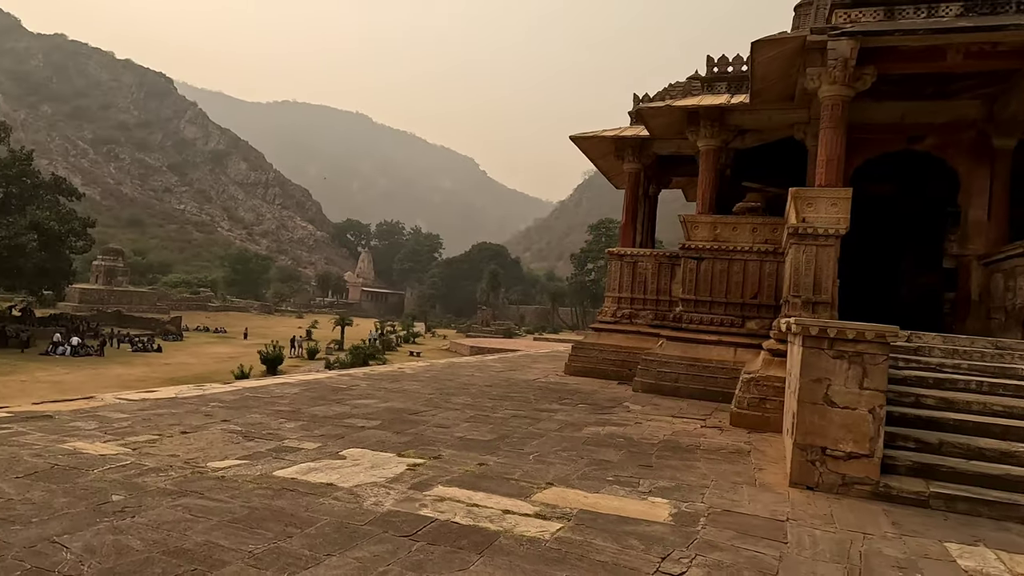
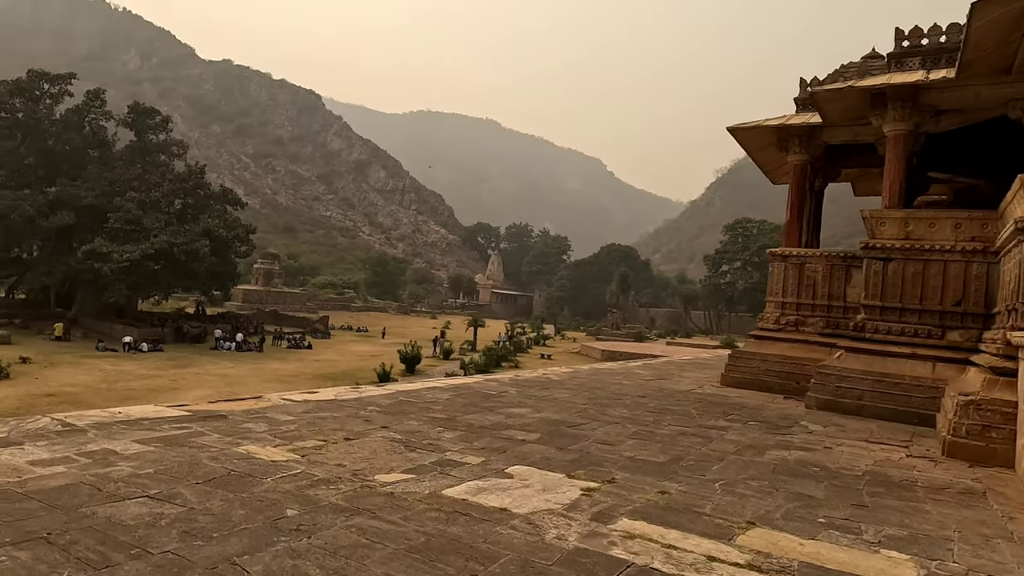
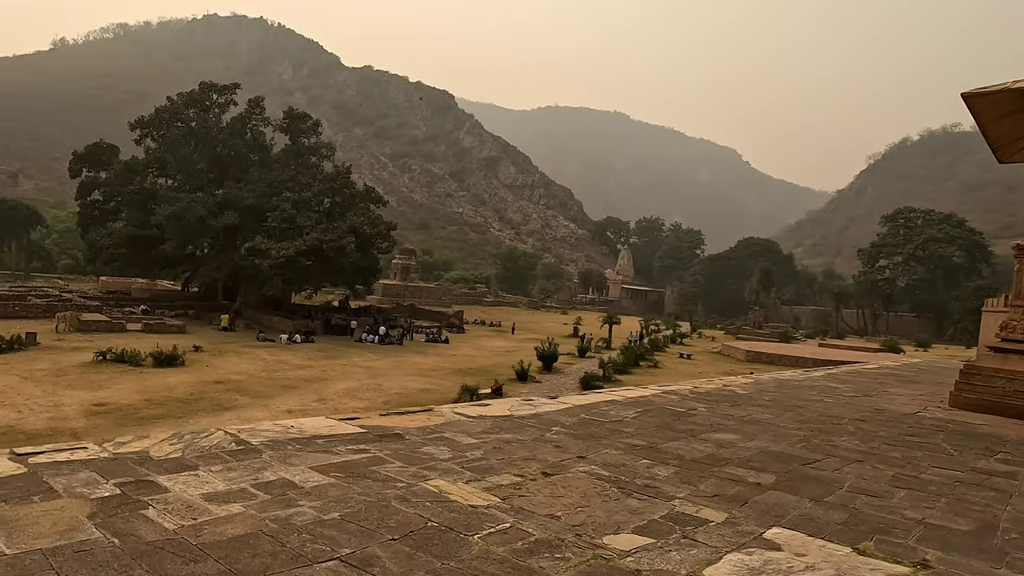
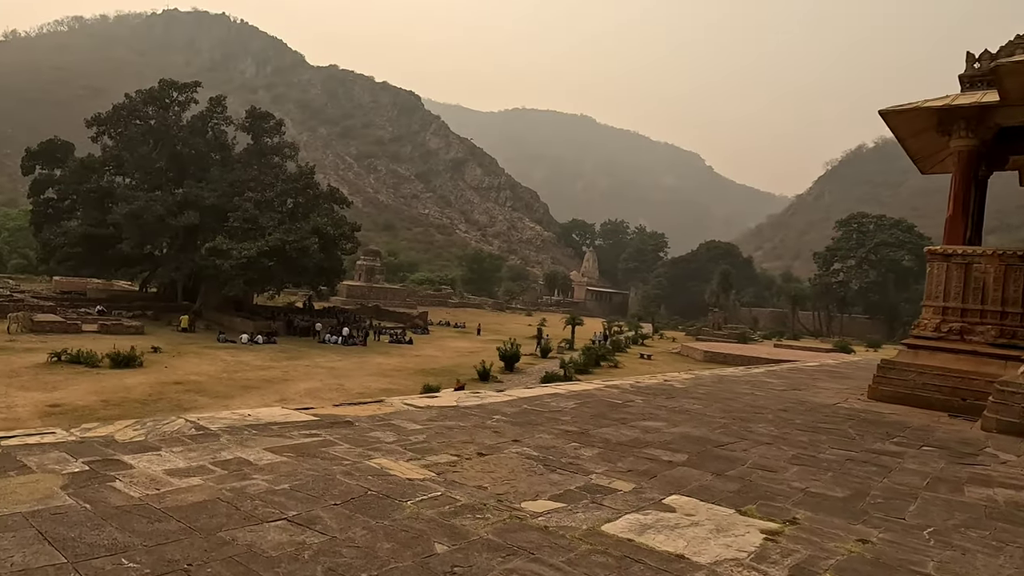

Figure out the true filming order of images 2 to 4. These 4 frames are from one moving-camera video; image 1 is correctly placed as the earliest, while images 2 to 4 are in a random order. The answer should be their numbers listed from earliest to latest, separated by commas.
2, 4, 3
